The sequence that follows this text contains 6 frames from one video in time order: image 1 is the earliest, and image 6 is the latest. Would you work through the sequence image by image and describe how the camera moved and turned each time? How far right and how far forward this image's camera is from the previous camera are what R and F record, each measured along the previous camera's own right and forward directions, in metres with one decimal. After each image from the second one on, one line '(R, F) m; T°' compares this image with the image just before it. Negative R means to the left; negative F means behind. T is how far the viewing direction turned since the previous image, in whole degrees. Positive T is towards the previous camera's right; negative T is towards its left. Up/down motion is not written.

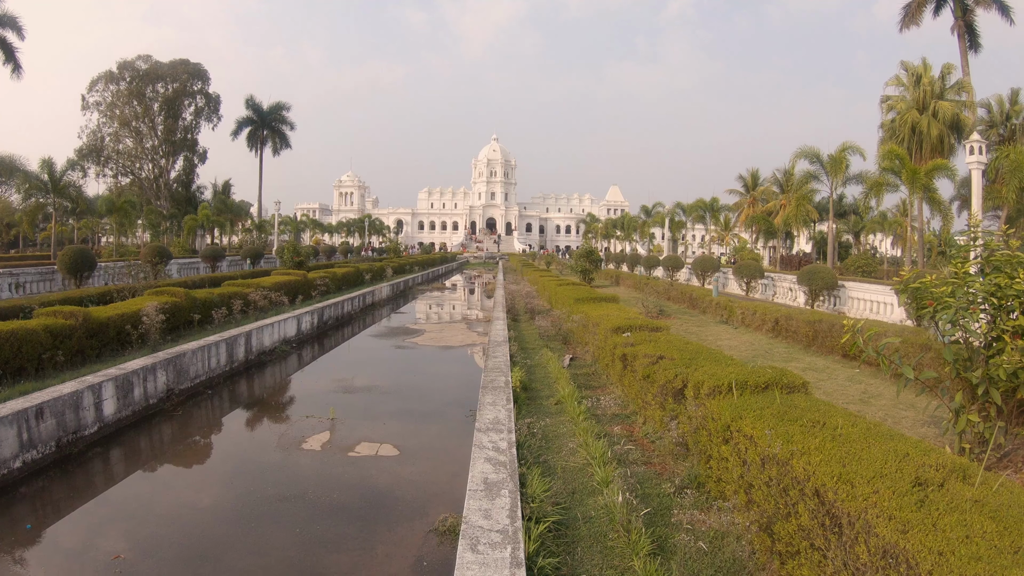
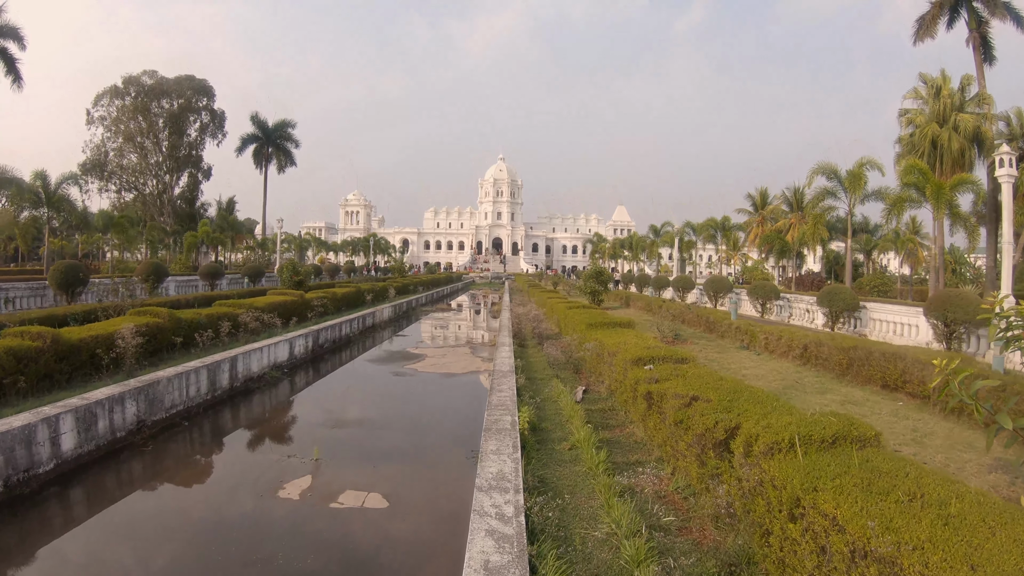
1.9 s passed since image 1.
(0.0, +0.6) m; -1°
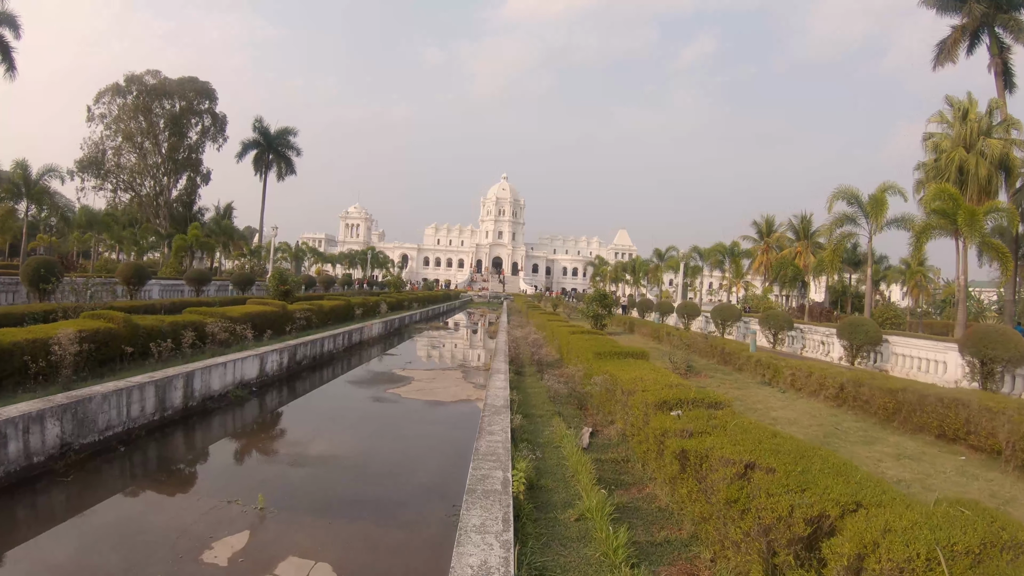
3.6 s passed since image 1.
(0.0, +0.9) m; 0°
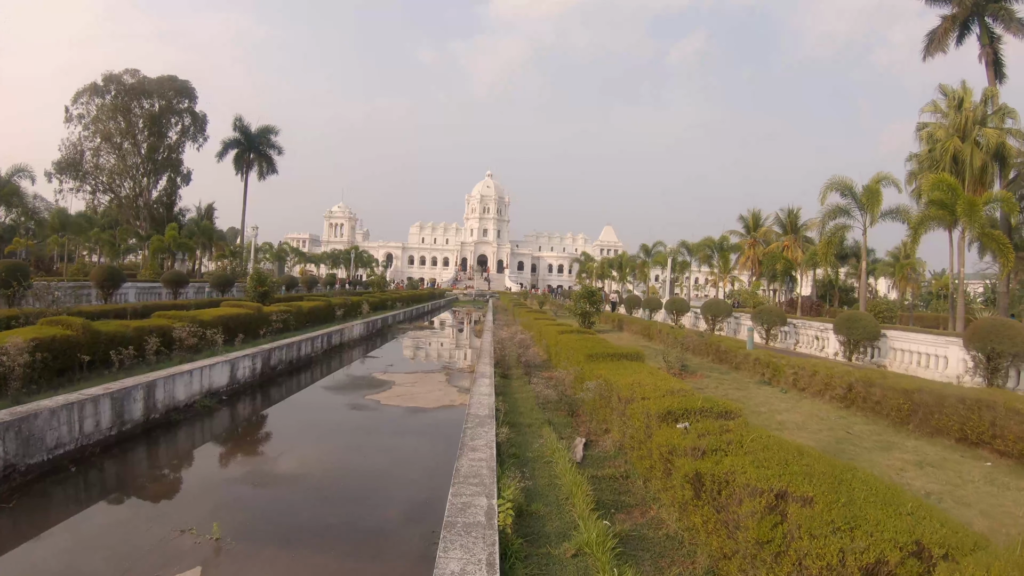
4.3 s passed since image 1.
(0.0, +0.5) m; +1°
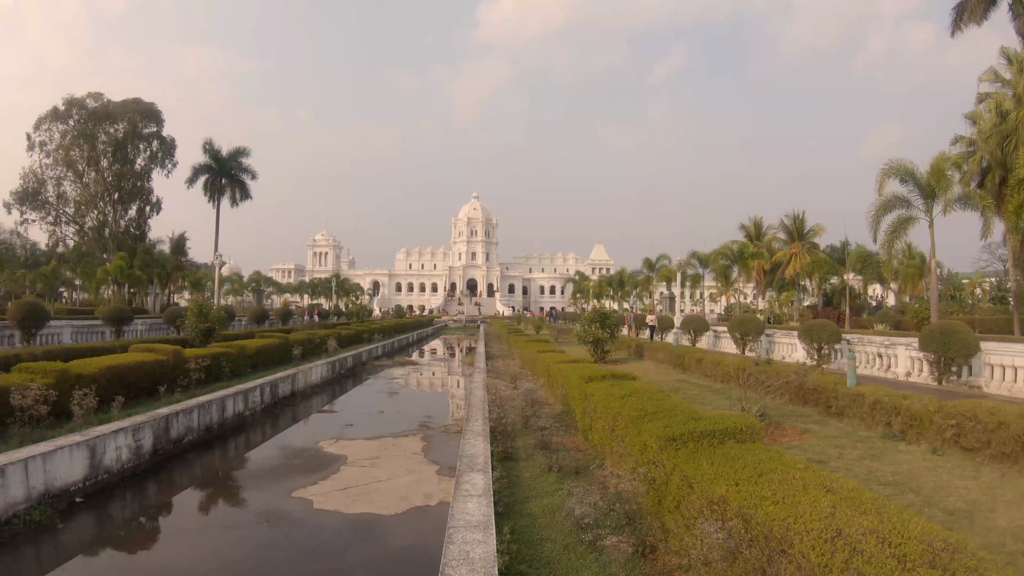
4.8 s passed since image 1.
(-0.1, +2.7) m; +1°
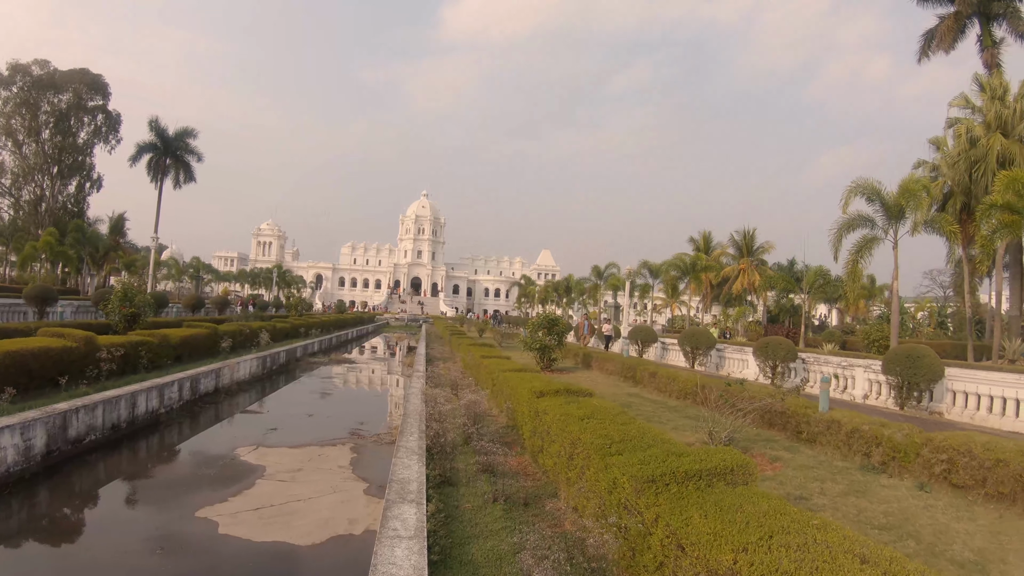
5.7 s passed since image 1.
(0.0, +0.8) m; +5°
